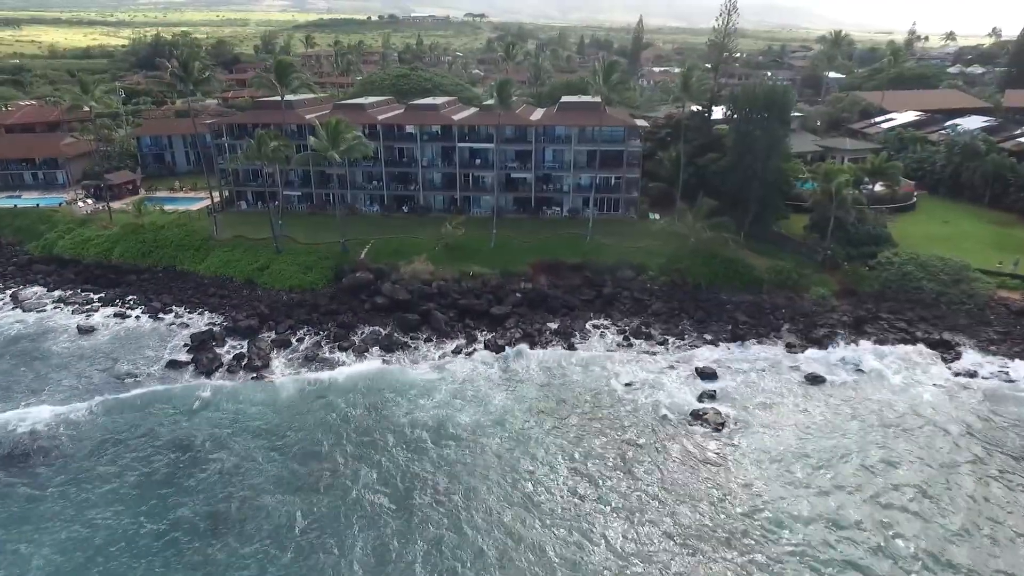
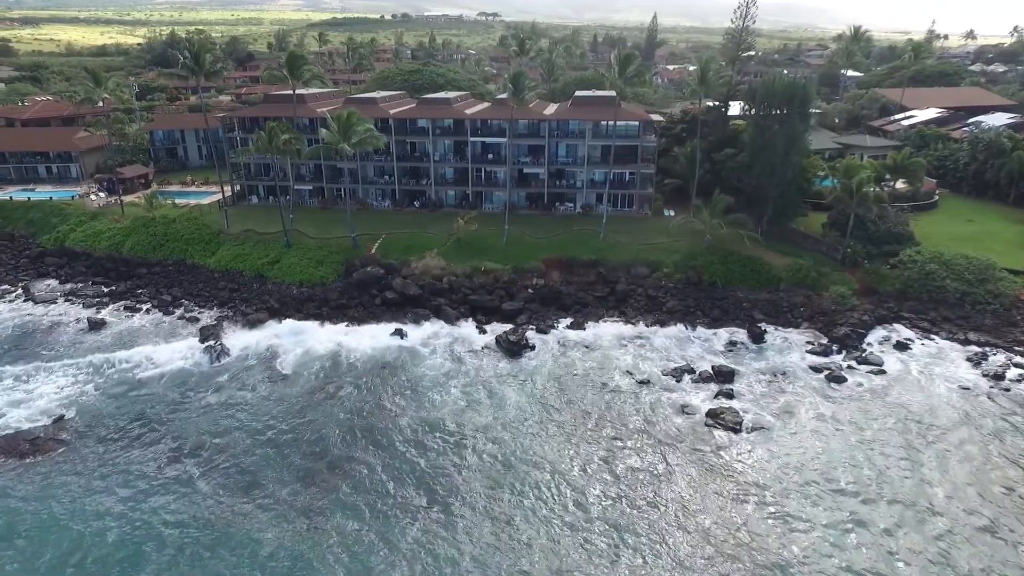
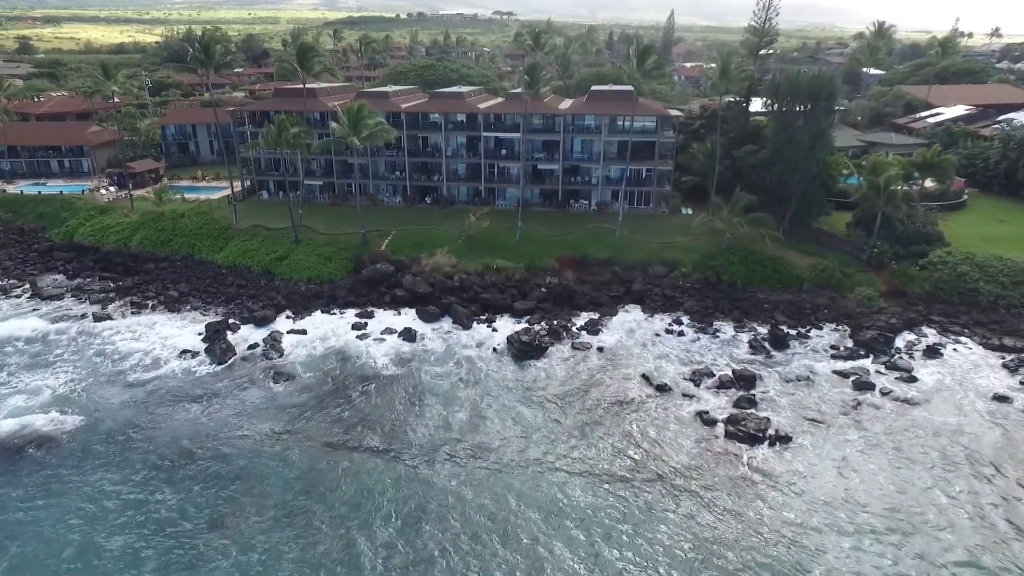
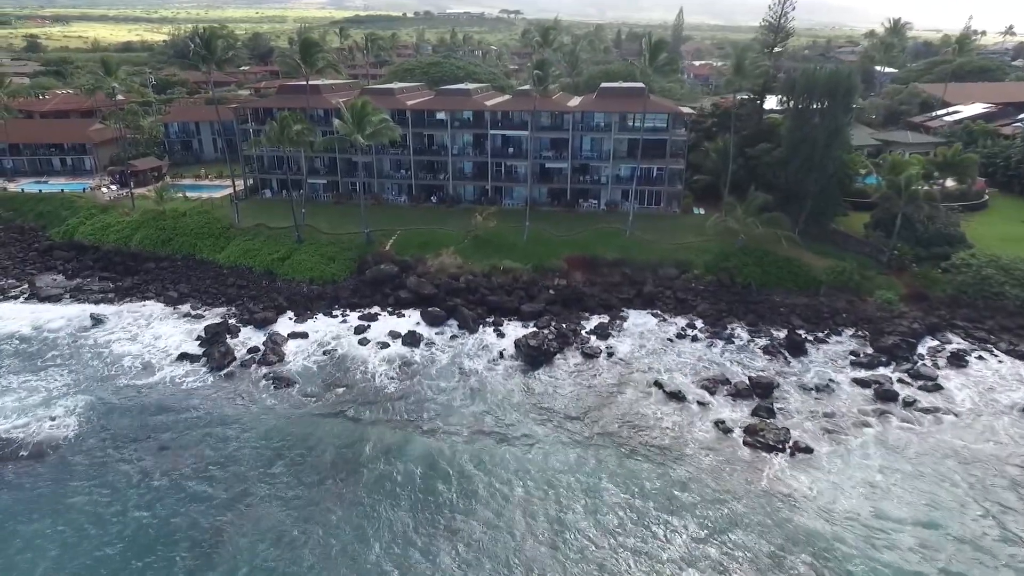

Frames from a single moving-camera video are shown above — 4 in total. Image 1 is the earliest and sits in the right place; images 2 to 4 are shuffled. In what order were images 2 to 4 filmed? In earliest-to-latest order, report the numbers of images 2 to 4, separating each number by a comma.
2, 3, 4
